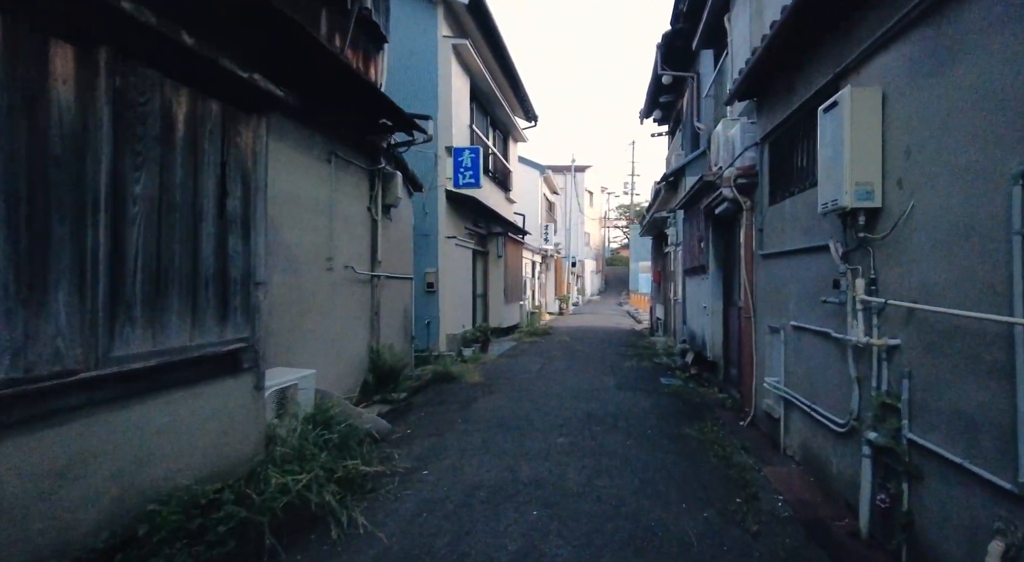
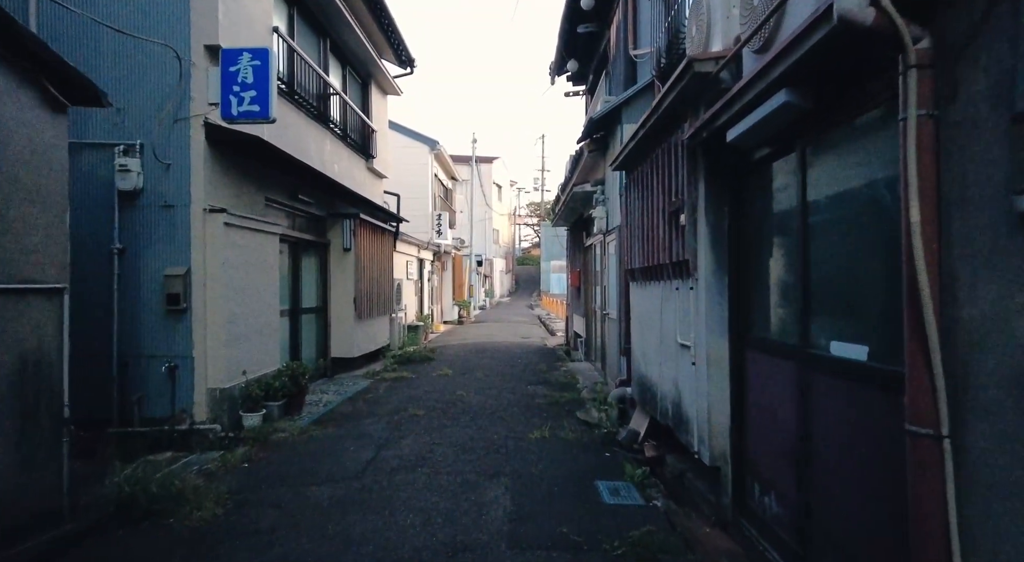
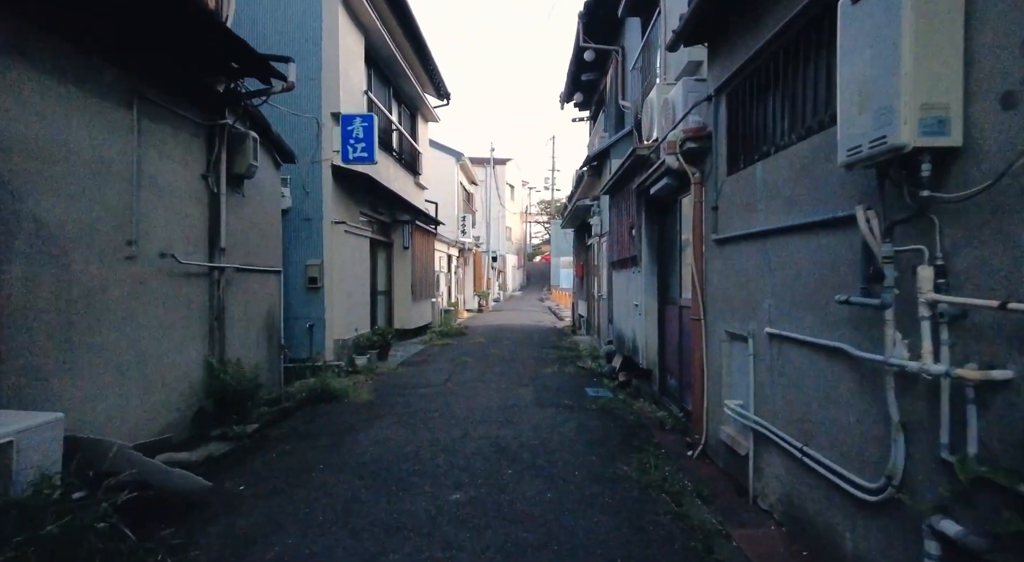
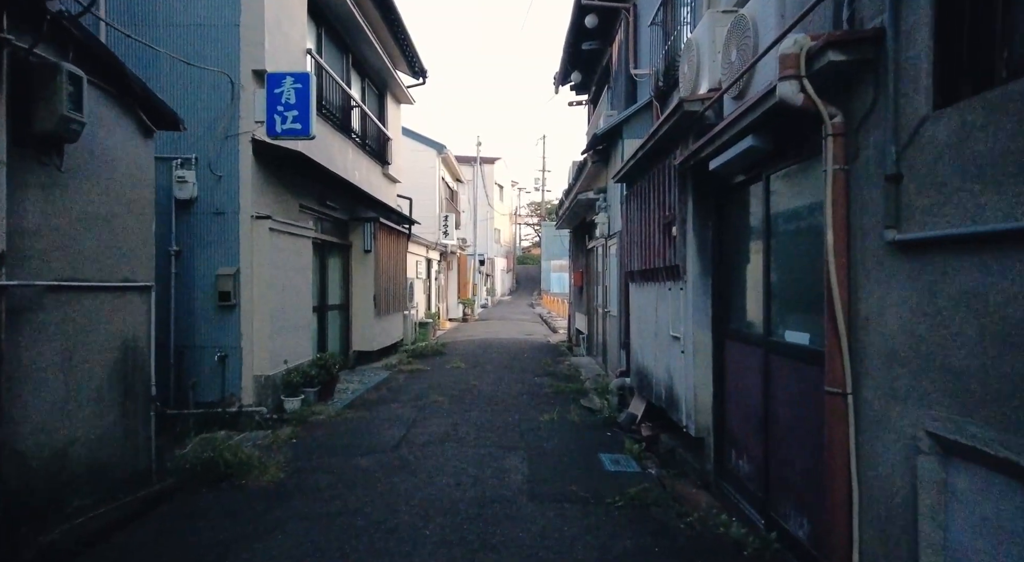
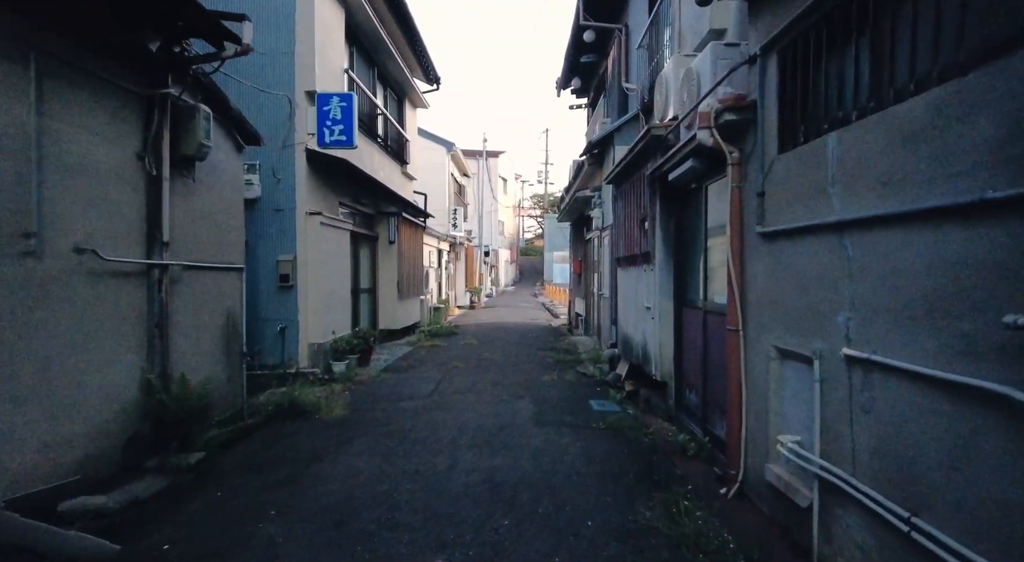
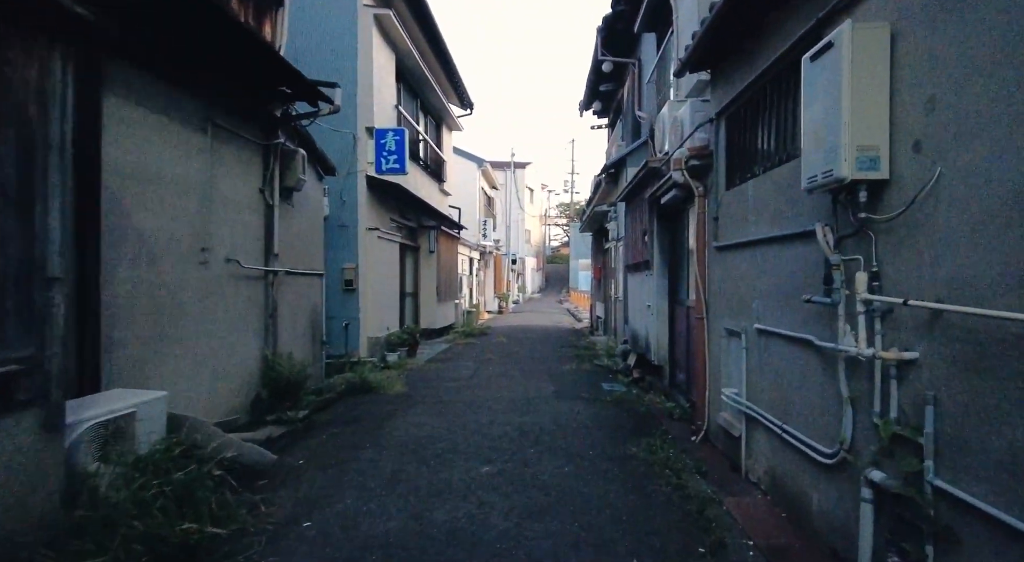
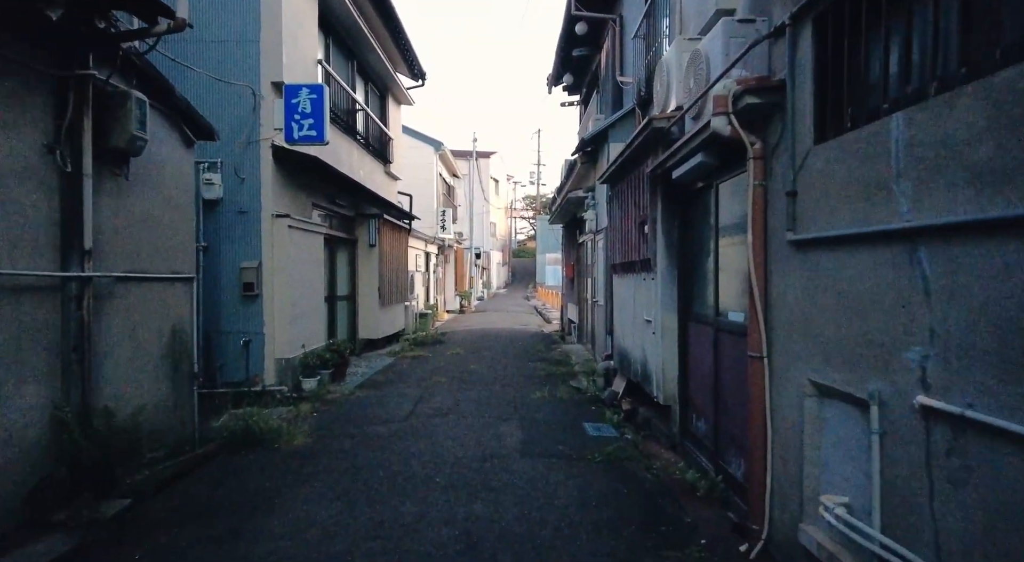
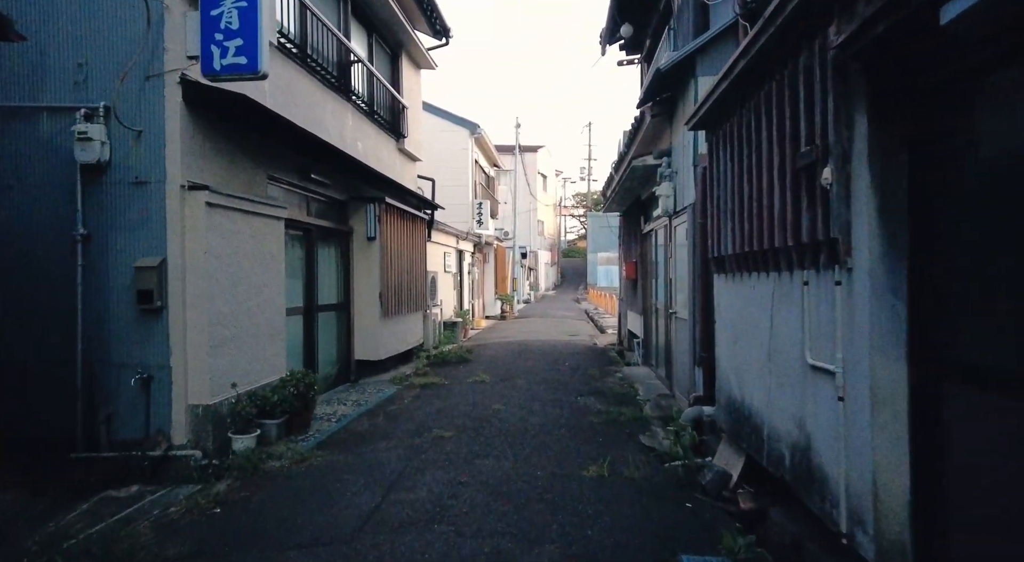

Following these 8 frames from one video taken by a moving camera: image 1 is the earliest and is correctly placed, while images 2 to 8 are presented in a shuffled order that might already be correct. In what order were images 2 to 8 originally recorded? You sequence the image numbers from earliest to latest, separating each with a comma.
6, 3, 5, 7, 4, 2, 8
